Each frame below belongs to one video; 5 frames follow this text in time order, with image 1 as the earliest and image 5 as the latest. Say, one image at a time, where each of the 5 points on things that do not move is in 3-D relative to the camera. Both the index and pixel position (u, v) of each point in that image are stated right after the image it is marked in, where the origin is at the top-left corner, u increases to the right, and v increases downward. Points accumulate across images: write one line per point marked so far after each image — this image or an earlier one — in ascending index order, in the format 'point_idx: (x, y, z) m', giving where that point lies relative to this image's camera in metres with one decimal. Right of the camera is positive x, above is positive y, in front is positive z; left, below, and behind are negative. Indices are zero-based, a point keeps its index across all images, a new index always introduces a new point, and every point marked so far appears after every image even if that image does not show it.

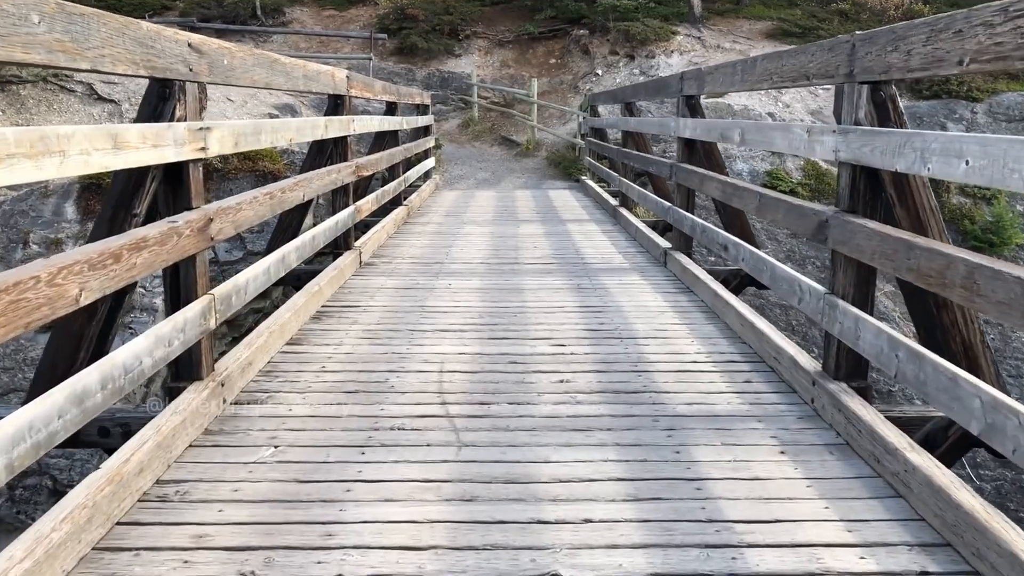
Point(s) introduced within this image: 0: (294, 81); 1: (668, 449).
0: (-1.0, +1.0, +3.8) m
1: (+0.5, -0.5, +2.4) m
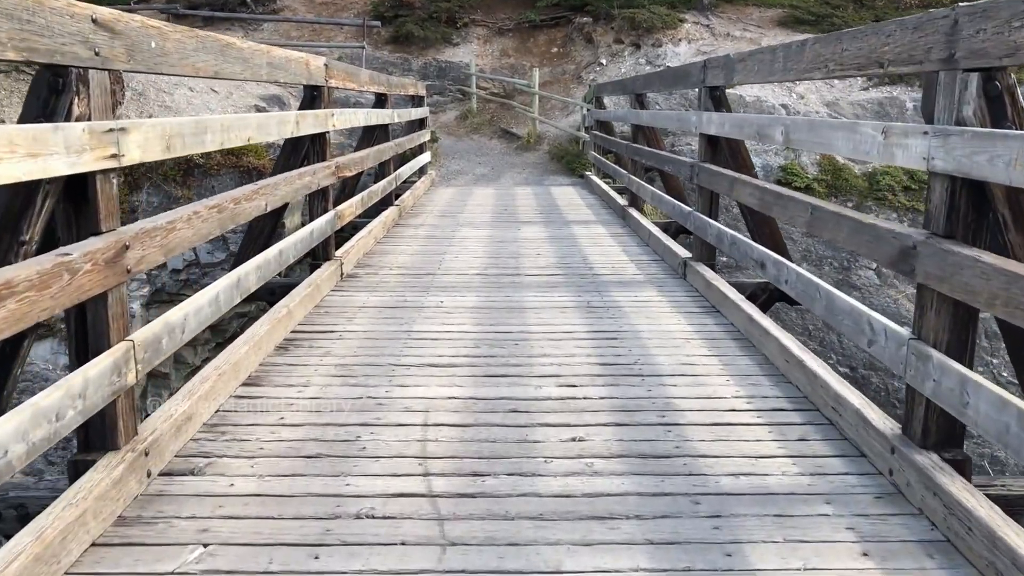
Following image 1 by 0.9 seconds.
0: (-1.0, +0.9, +3.2) m
1: (+0.5, -0.6, +1.8) m
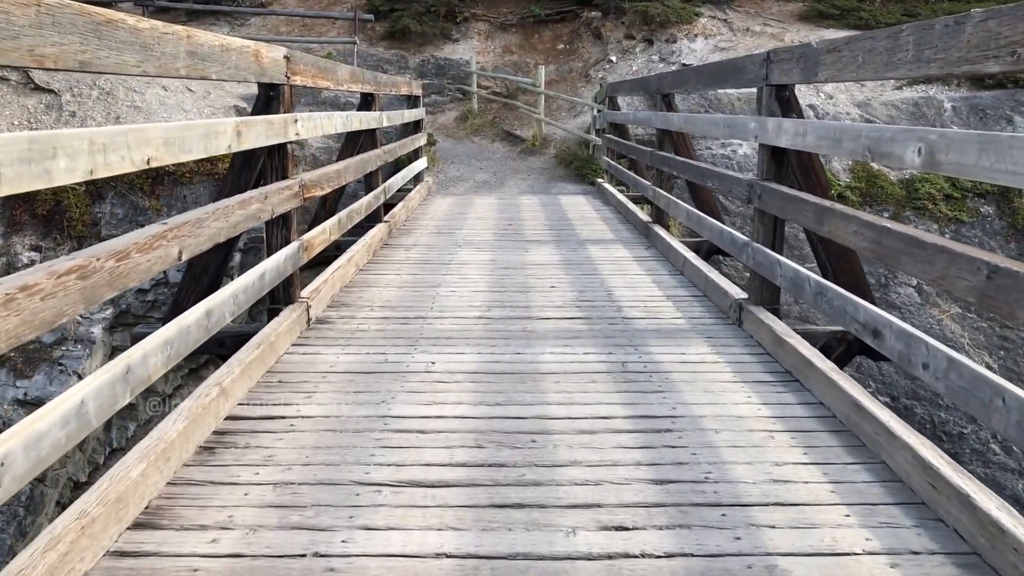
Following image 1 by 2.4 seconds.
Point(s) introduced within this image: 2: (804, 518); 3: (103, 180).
0: (-1.0, +0.6, +2.3) m
1: (+0.5, -0.8, +0.9) m
2: (+0.7, -0.6, +2.0) m
3: (-4.3, +1.1, +8.5) m
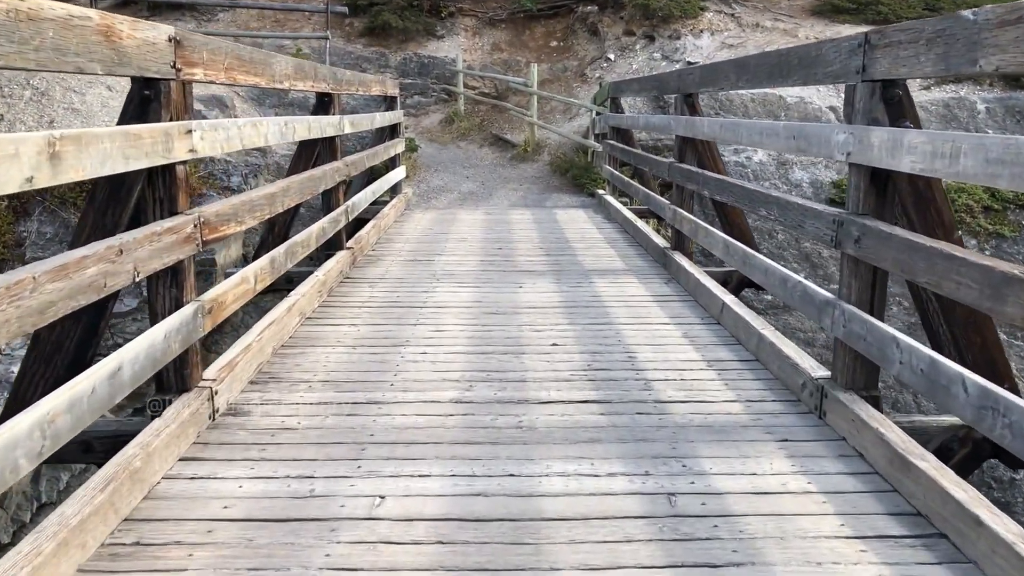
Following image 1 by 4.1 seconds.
0: (-1.0, +0.4, +1.2) m
1: (+0.5, -1.1, -0.2) m
2: (+0.7, -0.8, +0.9) m
3: (-4.4, +0.9, +7.3) m
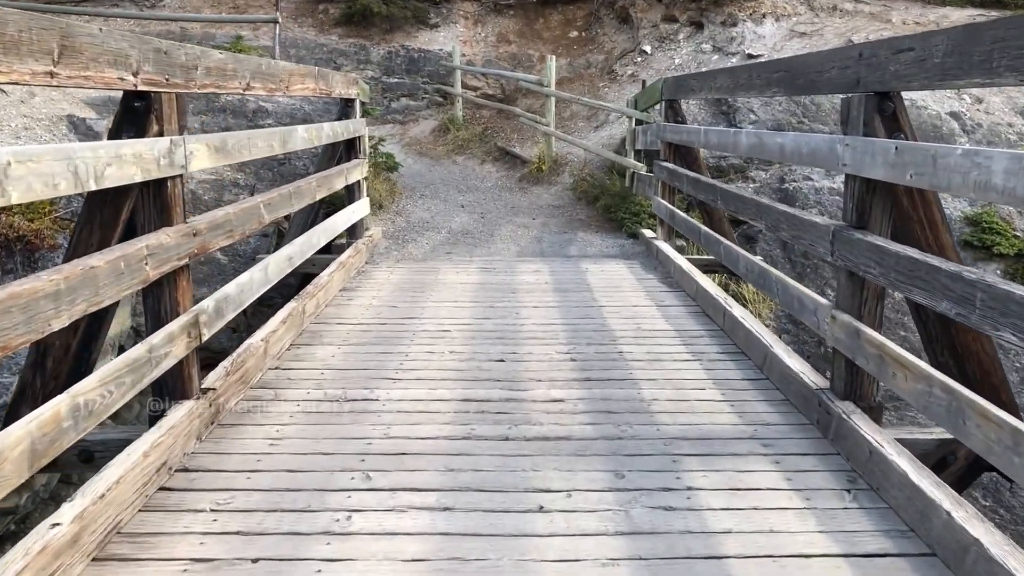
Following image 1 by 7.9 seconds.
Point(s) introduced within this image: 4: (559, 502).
0: (-1.0, -0.2, -1.4) m
1: (+0.5, -1.7, -2.8) m
2: (+0.7, -1.4, -1.6) m
3: (-4.3, +0.2, +4.8) m
4: (+0.1, -0.6, +2.2) m
